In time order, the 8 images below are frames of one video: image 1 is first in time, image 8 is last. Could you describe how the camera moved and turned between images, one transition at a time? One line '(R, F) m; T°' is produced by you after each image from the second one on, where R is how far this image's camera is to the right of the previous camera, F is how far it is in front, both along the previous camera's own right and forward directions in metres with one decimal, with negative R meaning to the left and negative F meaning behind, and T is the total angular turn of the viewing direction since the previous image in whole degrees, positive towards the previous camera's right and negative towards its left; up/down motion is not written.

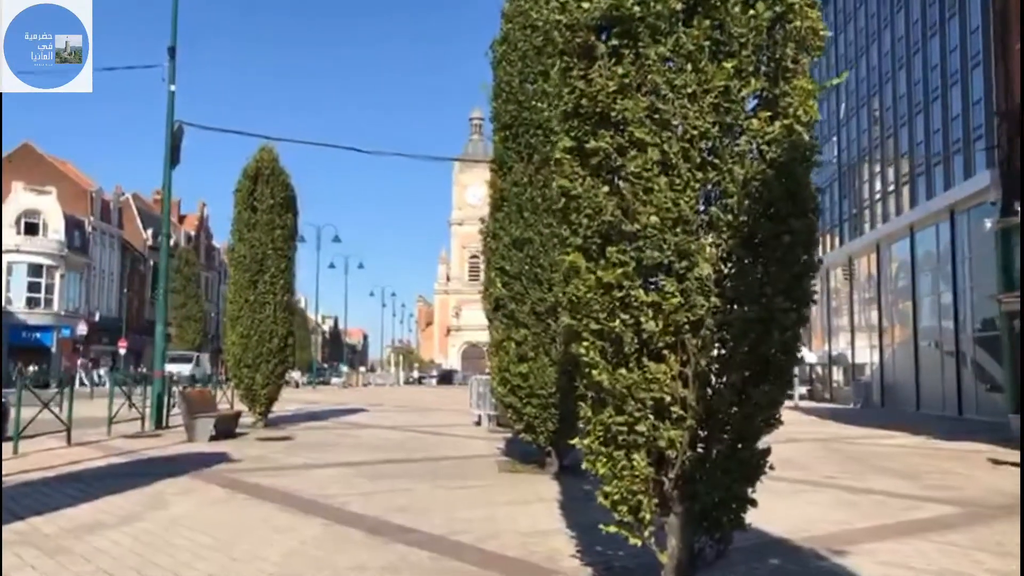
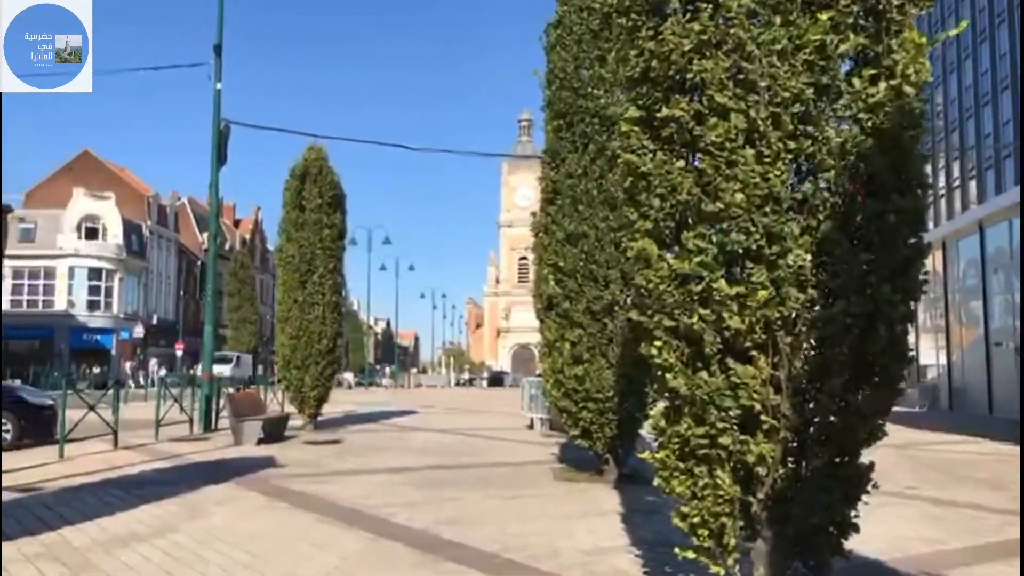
(-0.1, +0.6) m; -3°
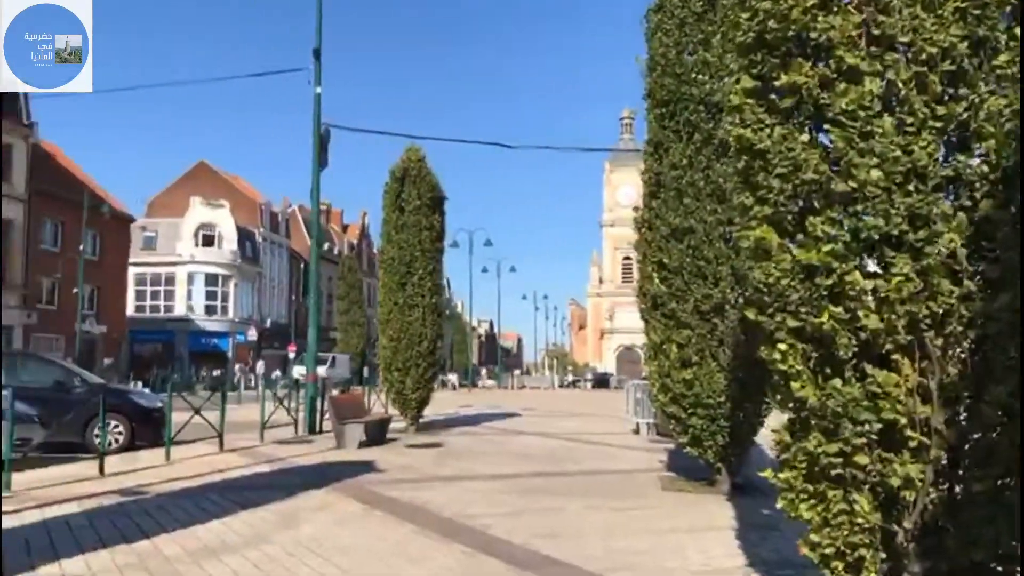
(0.0, +0.5) m; -7°
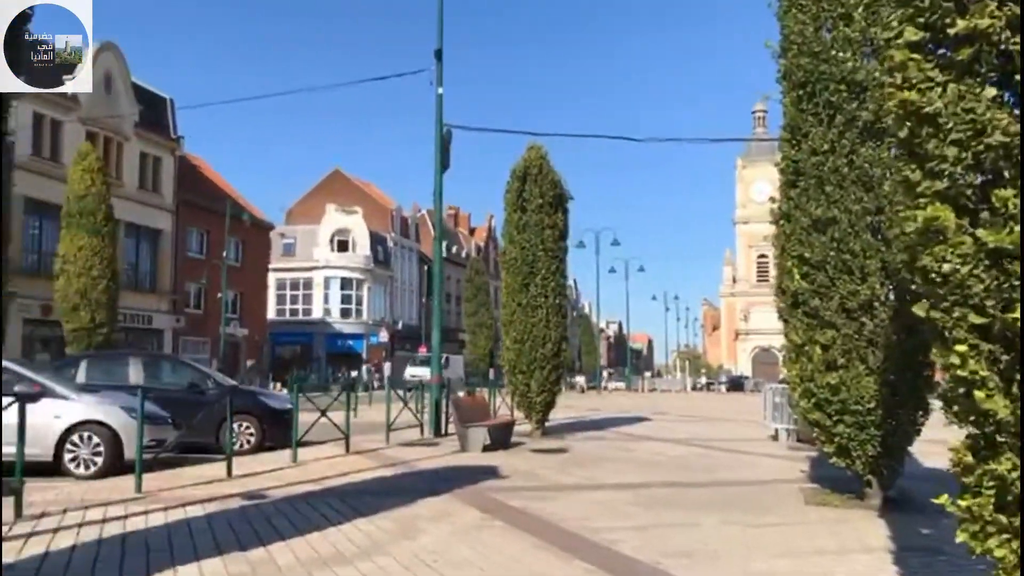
(0.0, +0.5) m; -8°
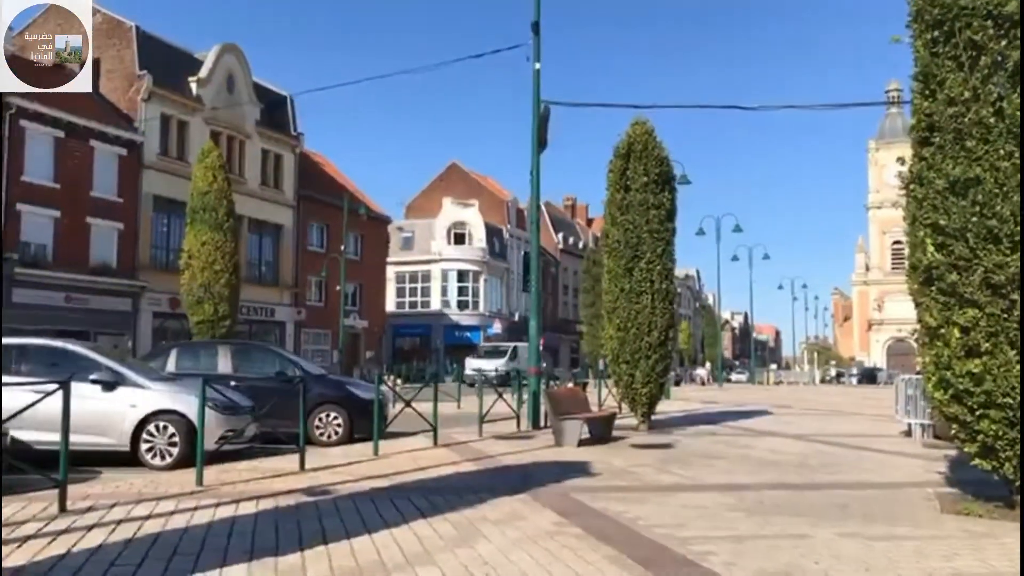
(+0.4, +1.0) m; -8°
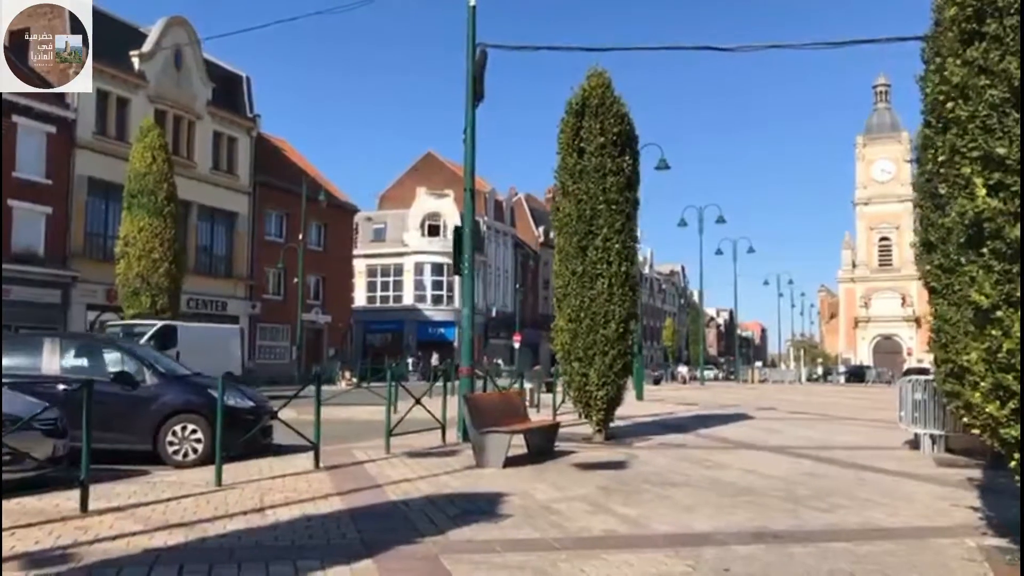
(+1.0, +3.0) m; +1°
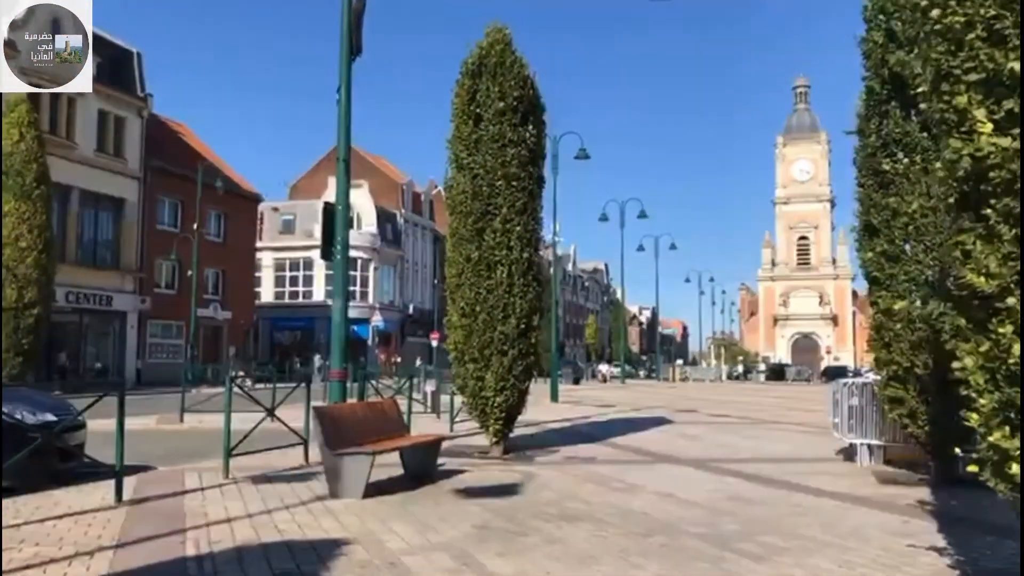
(+0.6, +2.1) m; +5°
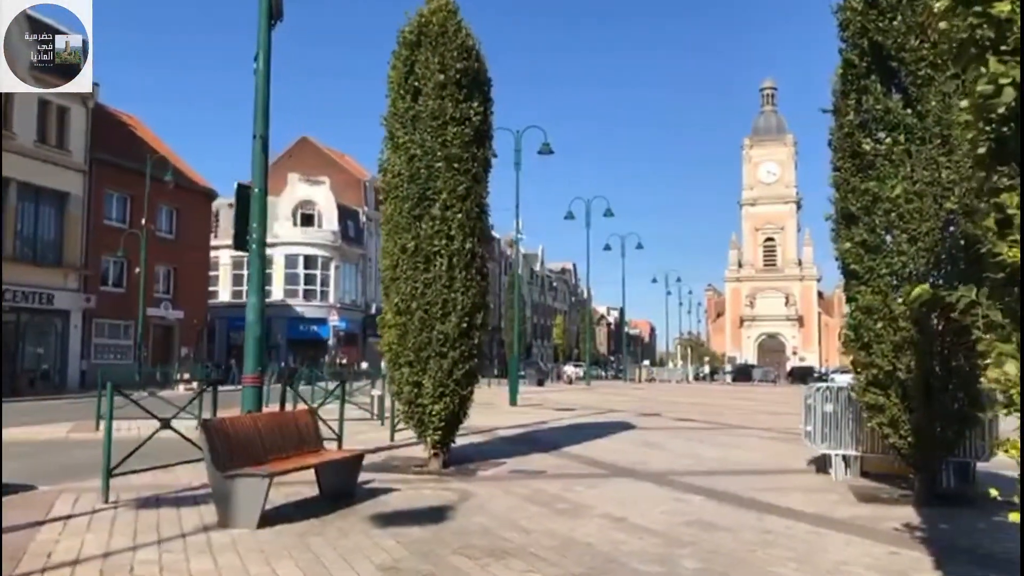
(+0.4, +1.3) m; +2°
